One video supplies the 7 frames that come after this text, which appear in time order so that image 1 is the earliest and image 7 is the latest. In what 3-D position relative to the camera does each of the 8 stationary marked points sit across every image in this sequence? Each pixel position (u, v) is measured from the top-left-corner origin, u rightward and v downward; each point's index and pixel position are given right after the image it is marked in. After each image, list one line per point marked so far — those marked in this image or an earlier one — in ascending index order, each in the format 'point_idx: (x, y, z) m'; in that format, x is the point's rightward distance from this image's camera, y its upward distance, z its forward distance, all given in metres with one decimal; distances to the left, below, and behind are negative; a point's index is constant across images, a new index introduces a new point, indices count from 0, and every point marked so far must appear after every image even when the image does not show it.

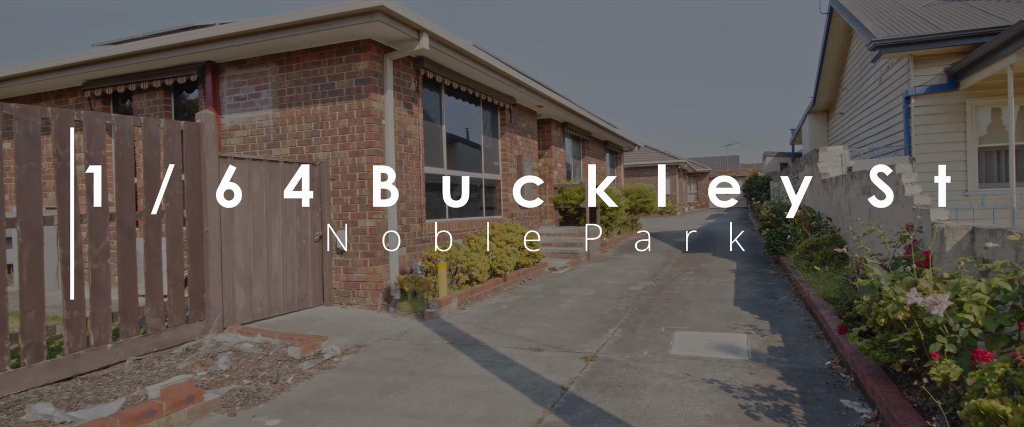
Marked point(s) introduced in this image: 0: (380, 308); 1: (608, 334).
0: (-1.6, -1.2, +6.6) m
1: (+0.9, -1.2, +5.4) m
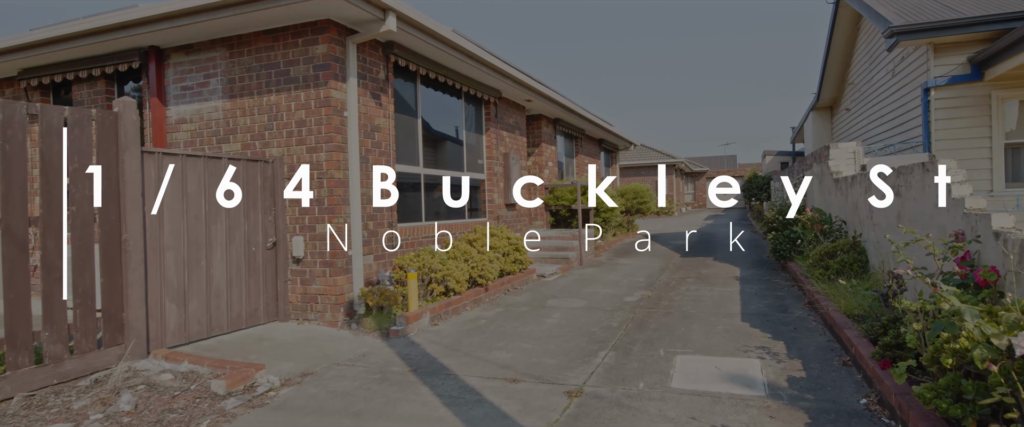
0: (-1.8, -1.2, +5.9) m
1: (+0.7, -1.2, +4.6) m
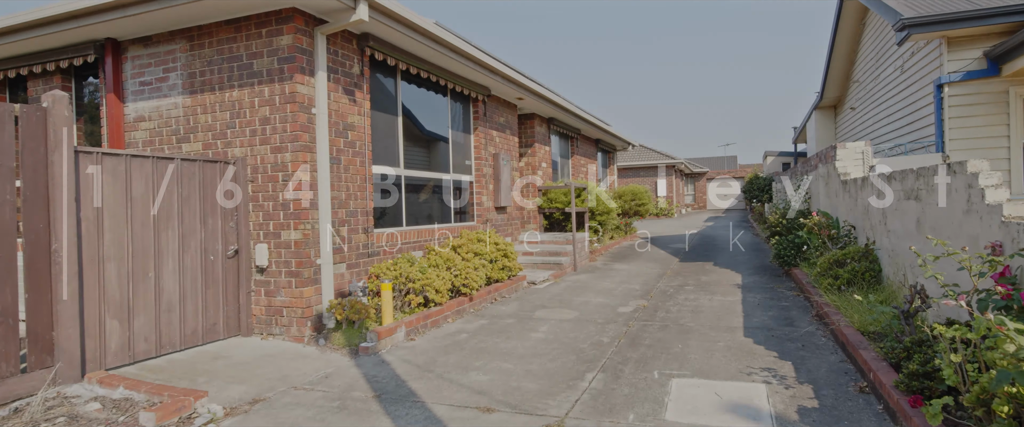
0: (-2.0, -1.2, +5.4) m
1: (+0.5, -1.3, +4.1) m
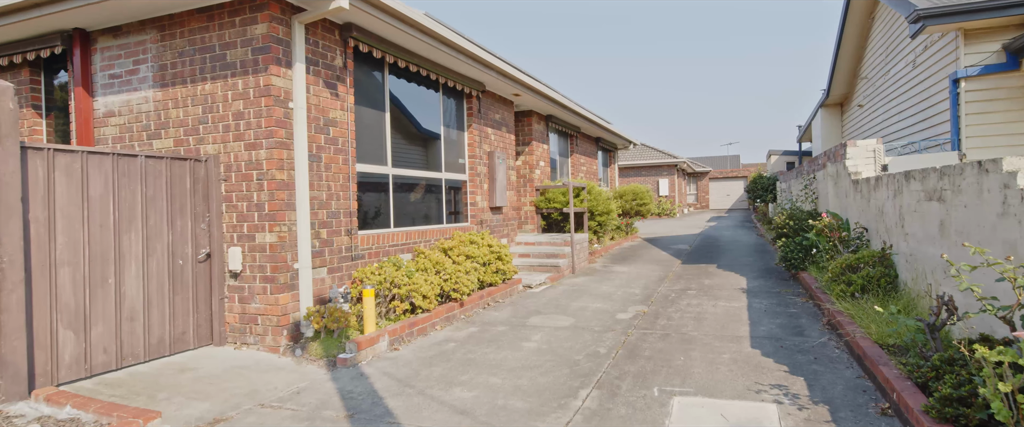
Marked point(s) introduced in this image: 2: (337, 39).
0: (-2.1, -1.3, +5.0) m
1: (+0.4, -1.3, +3.8) m
2: (-1.9, +1.8, +5.8) m
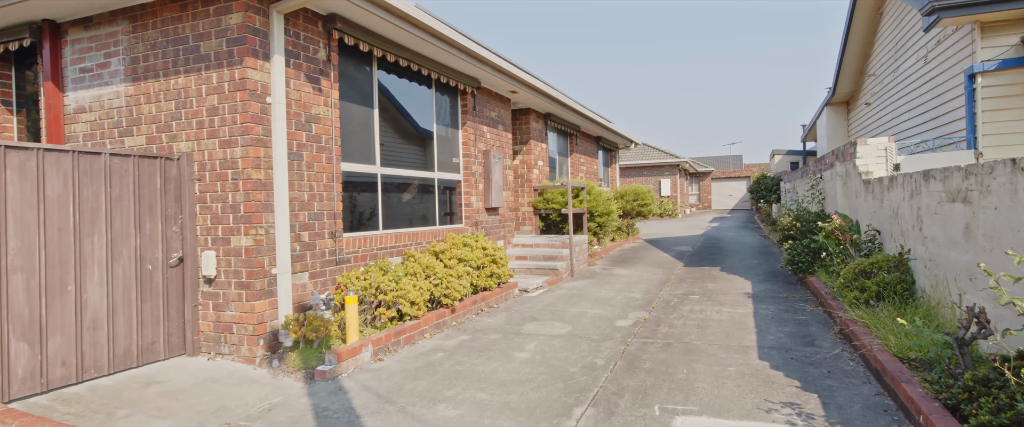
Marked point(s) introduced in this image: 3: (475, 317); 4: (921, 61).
0: (-2.2, -1.3, +4.7) m
1: (+0.4, -1.3, +3.4) m
2: (-1.9, +1.8, +5.5) m
3: (-0.4, -1.2, +6.5) m
4: (+6.4, +2.4, +8.6) m
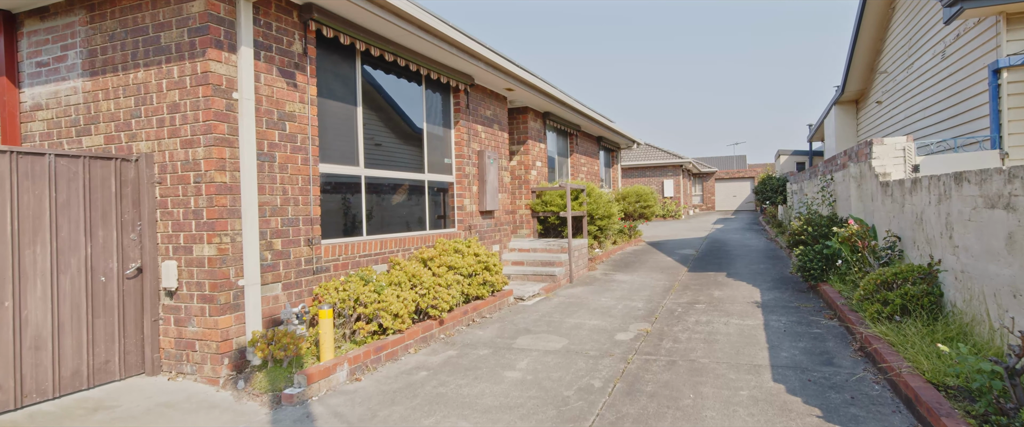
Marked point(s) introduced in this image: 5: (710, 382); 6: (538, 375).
0: (-2.3, -1.3, +4.3) m
1: (+0.3, -1.4, +3.0) m
2: (-2.0, +1.8, +5.1) m
3: (-0.5, -1.3, +6.1) m
4: (+6.3, +2.3, +8.1) m
5: (+1.5, -1.3, +4.2) m
6: (+0.2, -1.3, +4.5) m
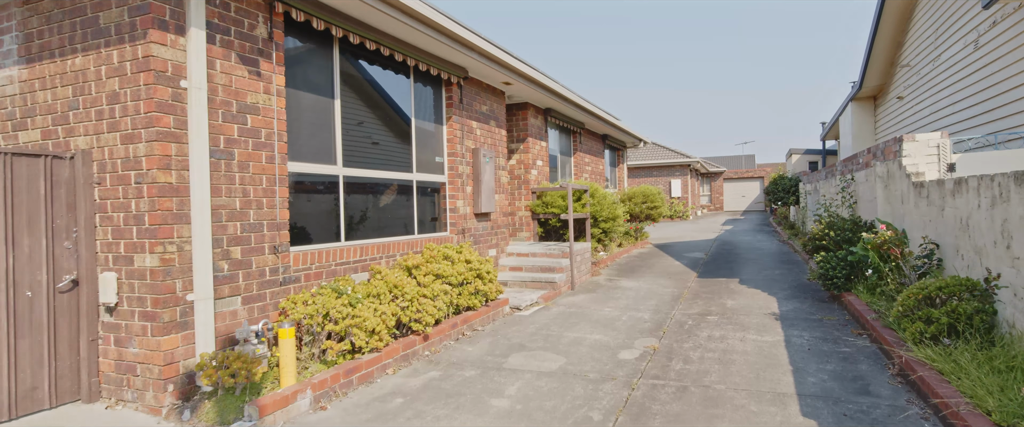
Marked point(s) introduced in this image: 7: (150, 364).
0: (-2.4, -1.4, +3.8) m
1: (+0.2, -1.4, +2.4) m
2: (-2.1, +1.7, +4.5) m
3: (-0.6, -1.3, +5.6) m
4: (+6.3, +2.3, +7.5) m
5: (+1.4, -1.3, +3.6) m
6: (+0.1, -1.4, +3.9) m
7: (-2.5, -1.0, +3.8) m
